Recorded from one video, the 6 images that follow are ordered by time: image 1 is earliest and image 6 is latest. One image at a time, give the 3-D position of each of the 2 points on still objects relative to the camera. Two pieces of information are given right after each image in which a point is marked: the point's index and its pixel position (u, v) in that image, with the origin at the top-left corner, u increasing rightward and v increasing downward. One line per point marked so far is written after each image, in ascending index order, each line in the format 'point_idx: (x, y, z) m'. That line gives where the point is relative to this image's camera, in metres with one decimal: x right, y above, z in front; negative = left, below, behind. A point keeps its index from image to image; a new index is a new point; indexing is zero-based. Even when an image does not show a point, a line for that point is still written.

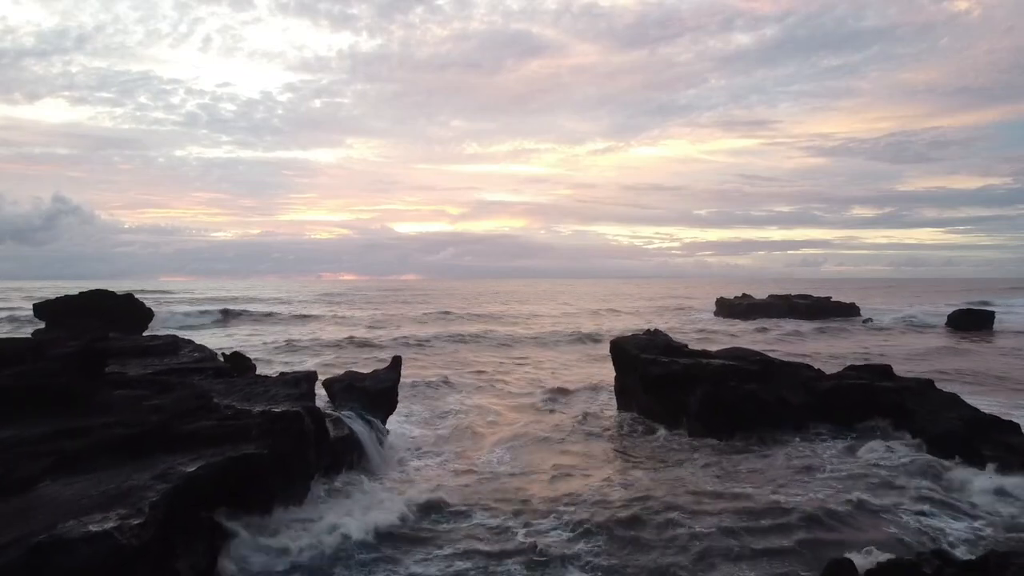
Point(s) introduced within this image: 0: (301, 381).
0: (-3.6, -1.6, +10.2) m
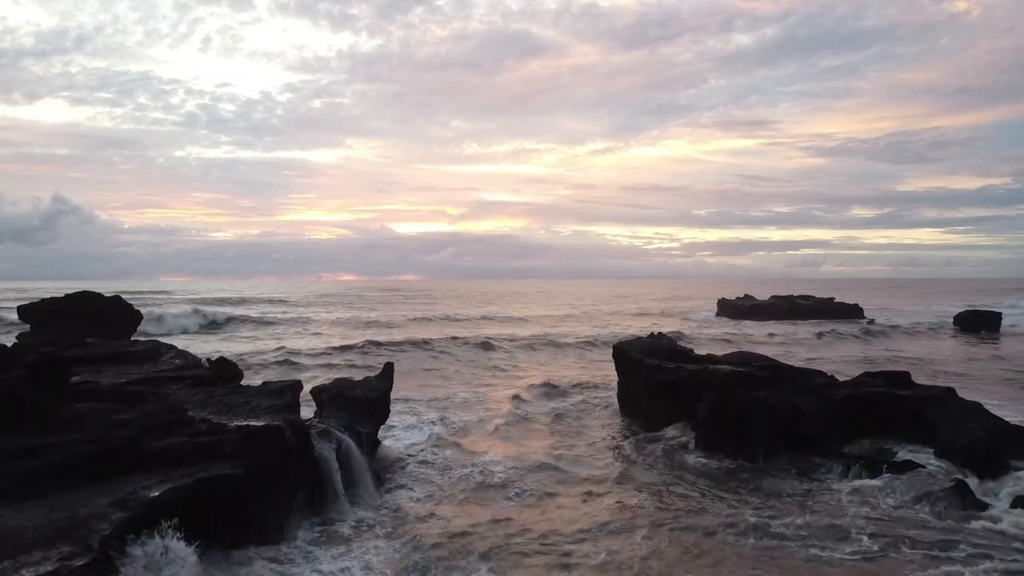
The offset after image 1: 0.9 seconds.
0: (-3.6, -1.7, +9.6) m
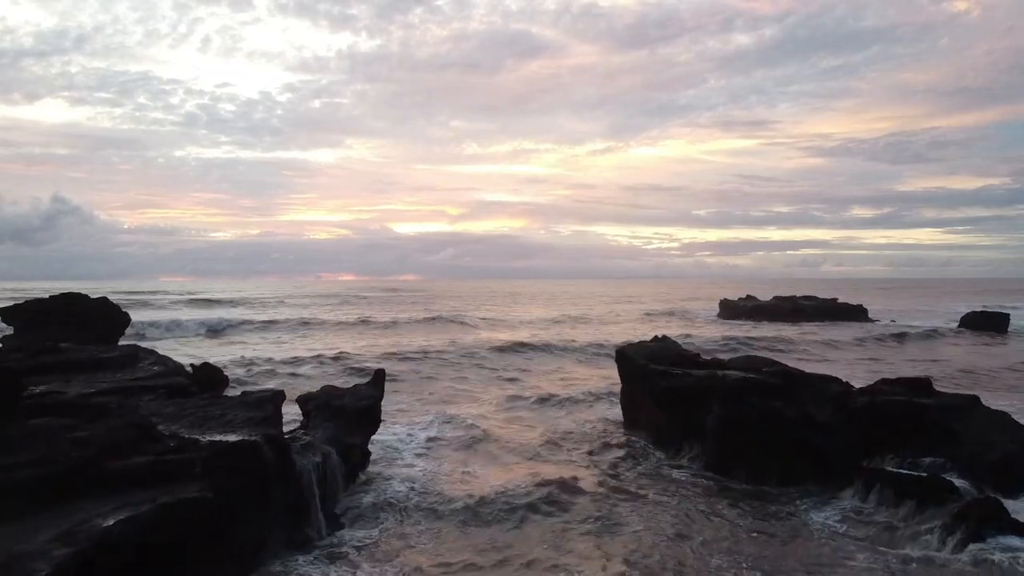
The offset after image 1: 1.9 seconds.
0: (-3.7, -1.7, +8.9) m
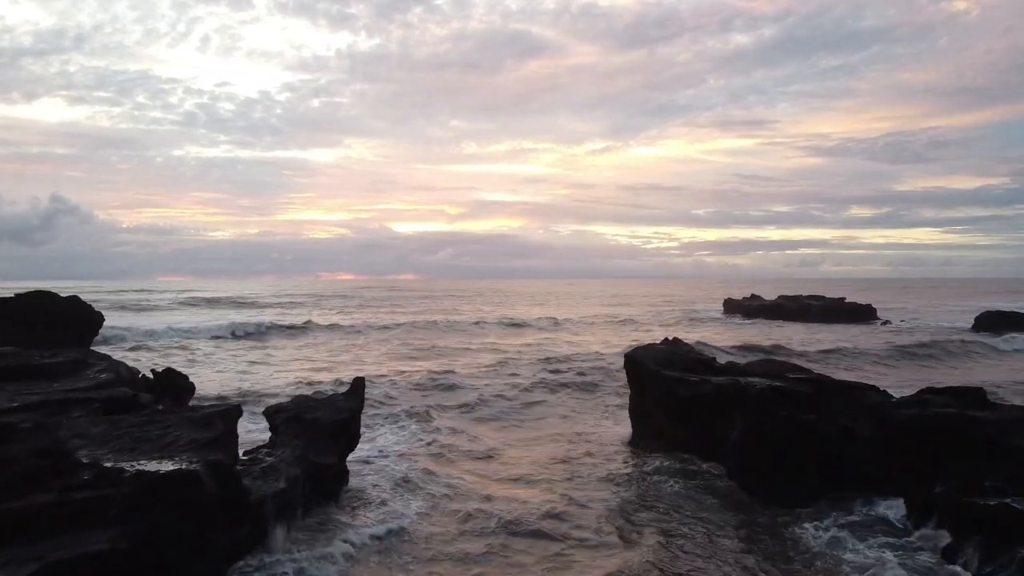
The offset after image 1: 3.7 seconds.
0: (-3.7, -1.7, +7.5) m
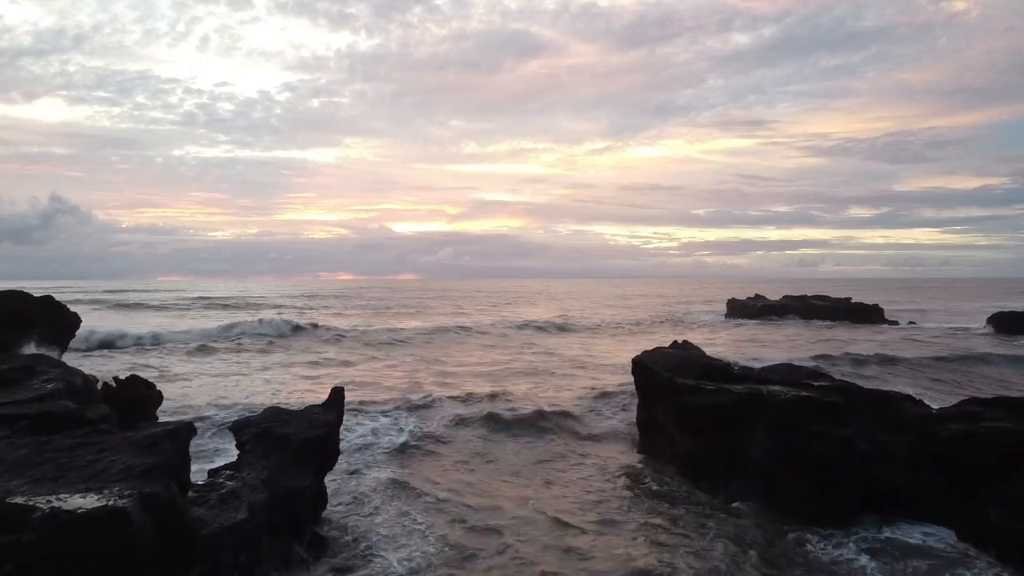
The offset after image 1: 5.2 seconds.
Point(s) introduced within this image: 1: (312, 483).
0: (-3.8, -1.6, +6.4) m
1: (-2.8, -2.7, +8.4) m
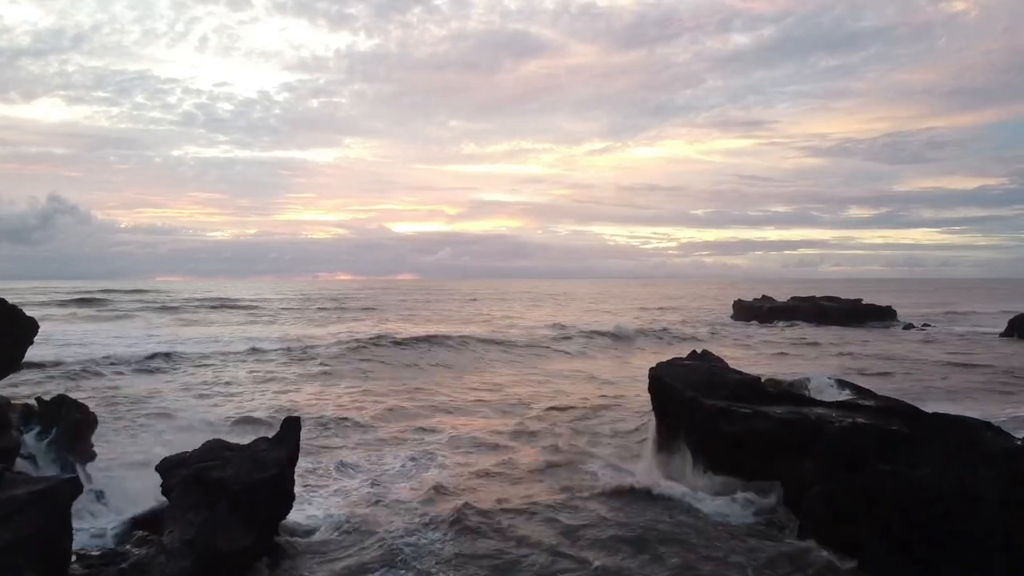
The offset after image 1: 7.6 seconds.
0: (-3.8, -1.7, +4.7) m
1: (-2.8, -2.8, +6.6) m
